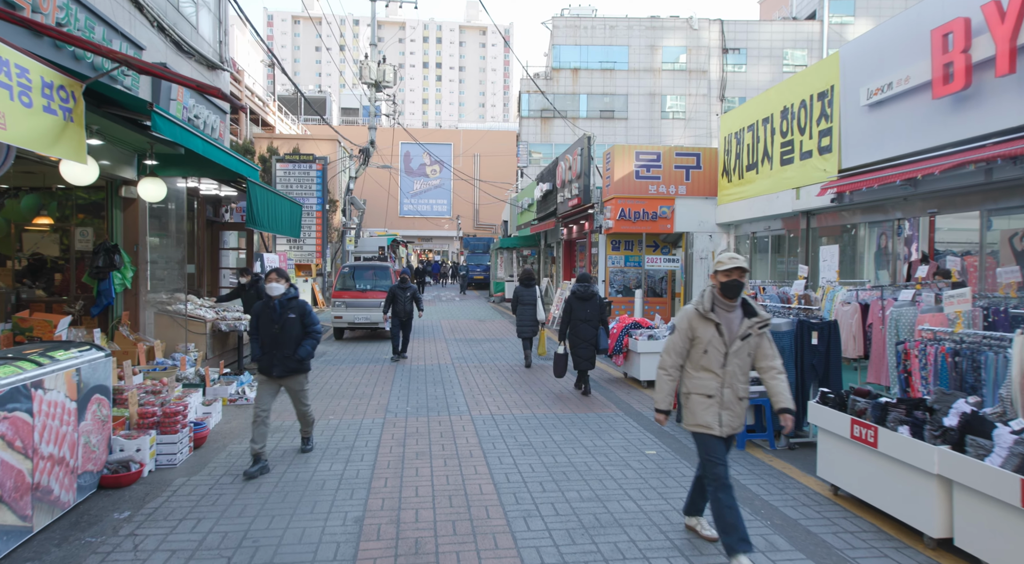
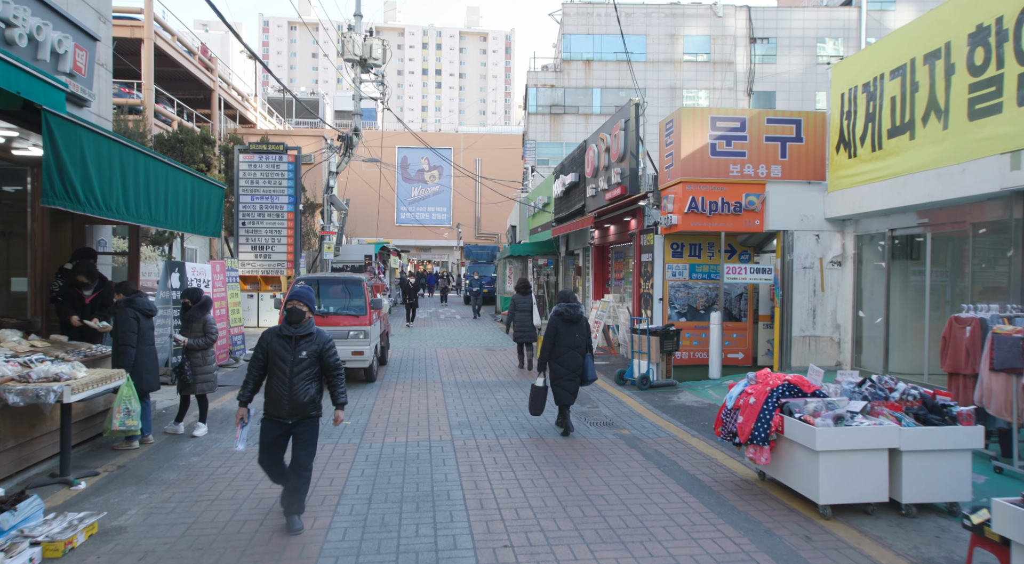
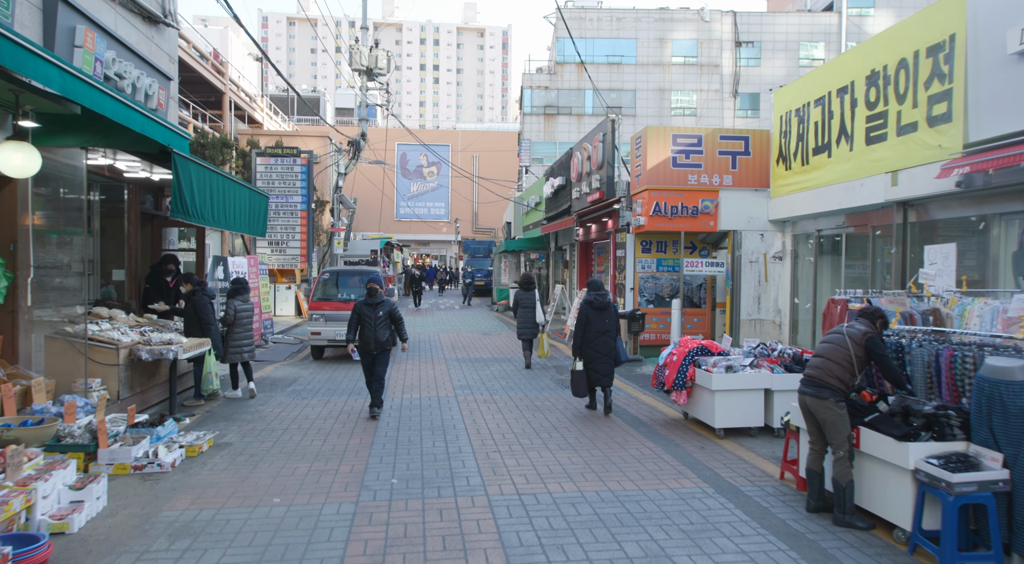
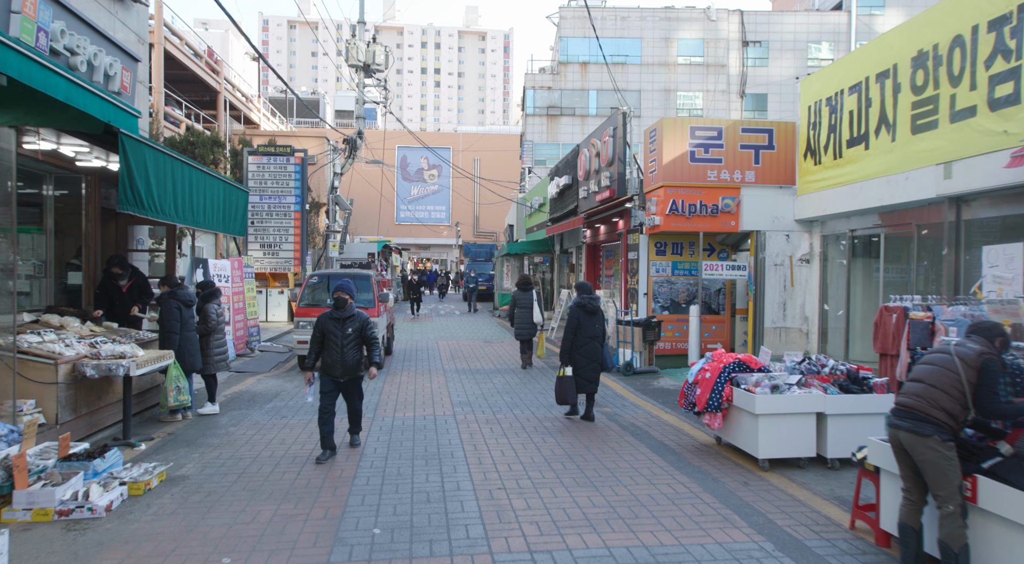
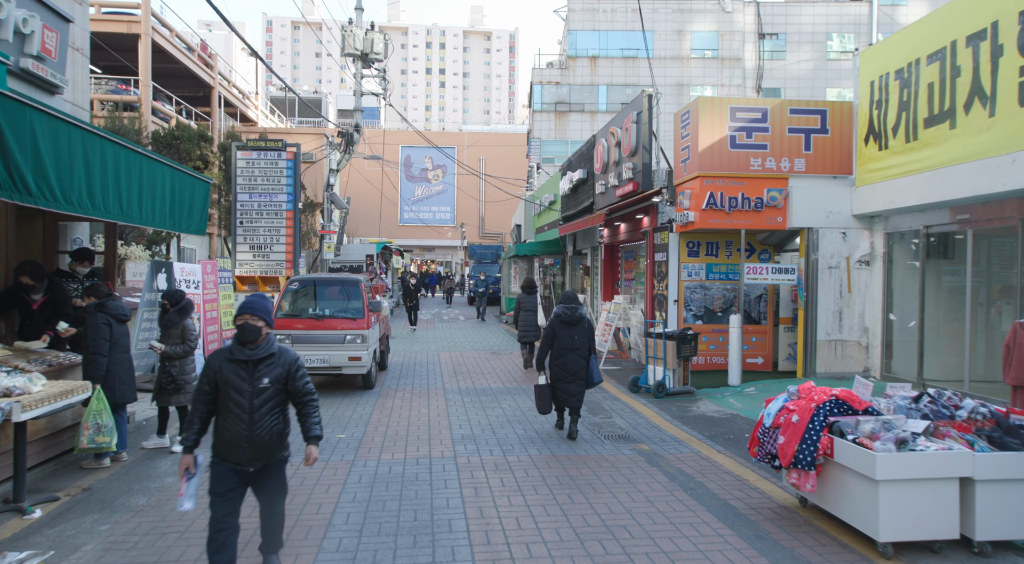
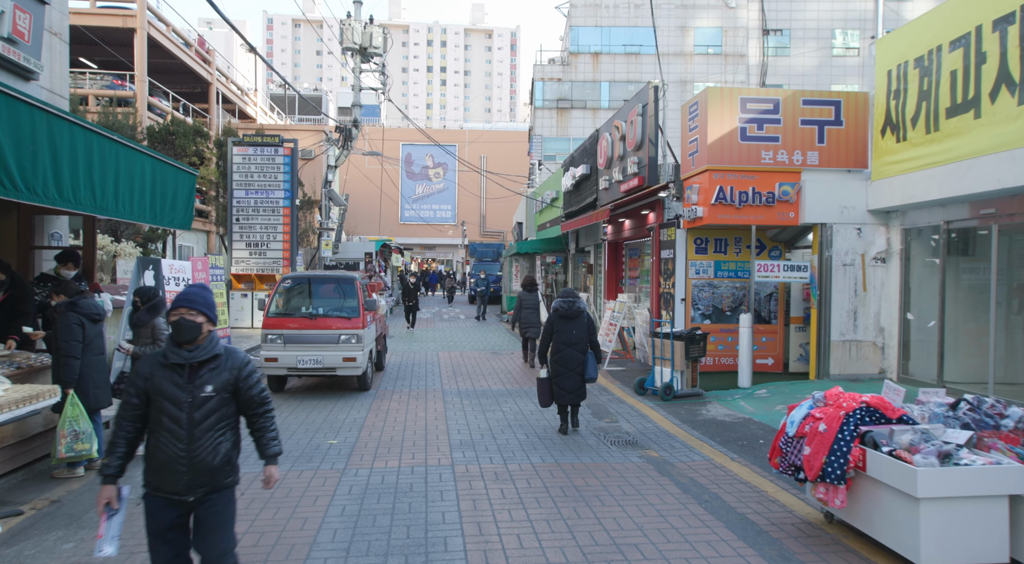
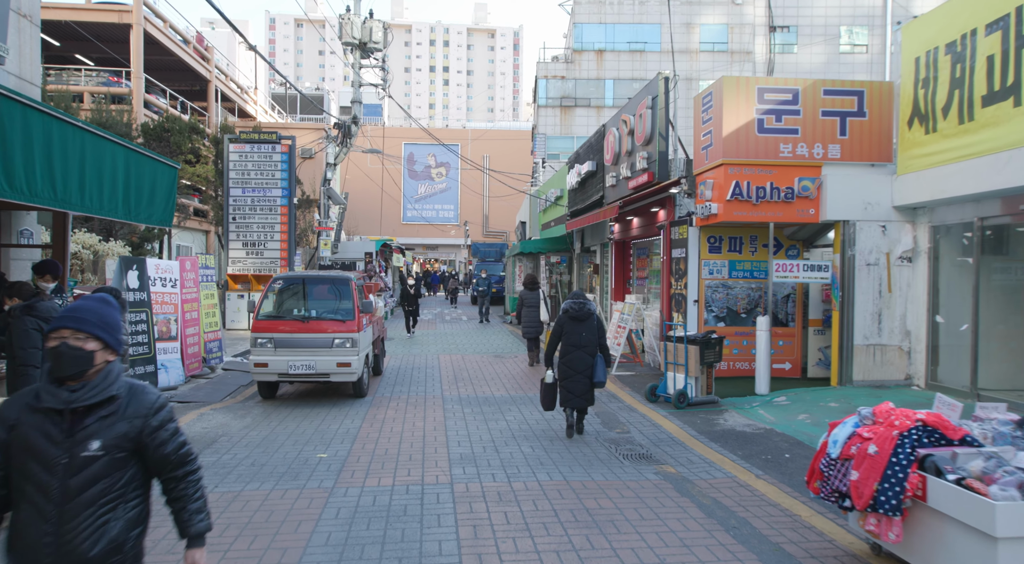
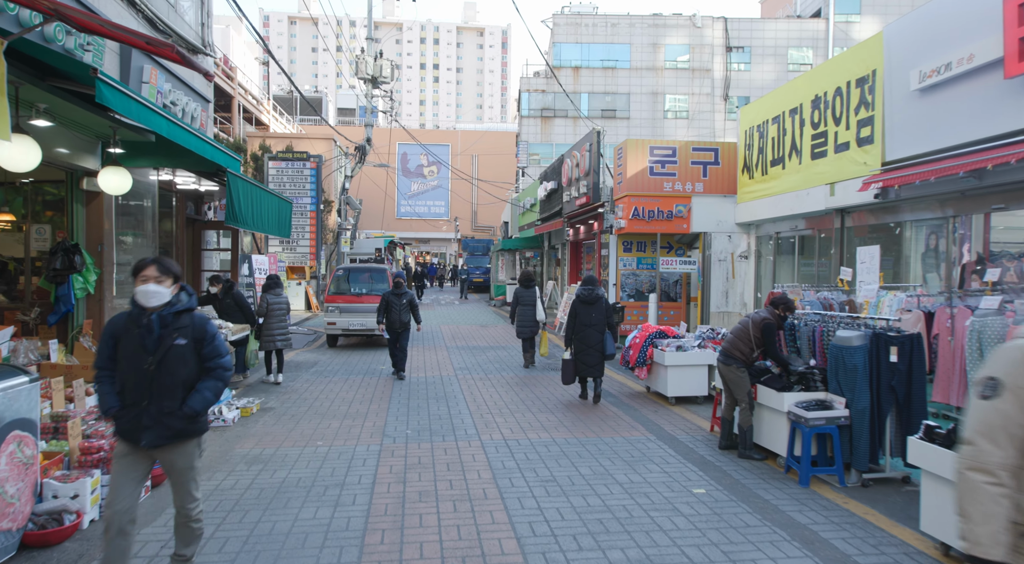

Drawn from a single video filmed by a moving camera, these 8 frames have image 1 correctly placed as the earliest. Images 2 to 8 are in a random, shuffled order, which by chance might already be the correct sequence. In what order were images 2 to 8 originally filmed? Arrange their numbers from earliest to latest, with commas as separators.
8, 3, 4, 2, 5, 6, 7
